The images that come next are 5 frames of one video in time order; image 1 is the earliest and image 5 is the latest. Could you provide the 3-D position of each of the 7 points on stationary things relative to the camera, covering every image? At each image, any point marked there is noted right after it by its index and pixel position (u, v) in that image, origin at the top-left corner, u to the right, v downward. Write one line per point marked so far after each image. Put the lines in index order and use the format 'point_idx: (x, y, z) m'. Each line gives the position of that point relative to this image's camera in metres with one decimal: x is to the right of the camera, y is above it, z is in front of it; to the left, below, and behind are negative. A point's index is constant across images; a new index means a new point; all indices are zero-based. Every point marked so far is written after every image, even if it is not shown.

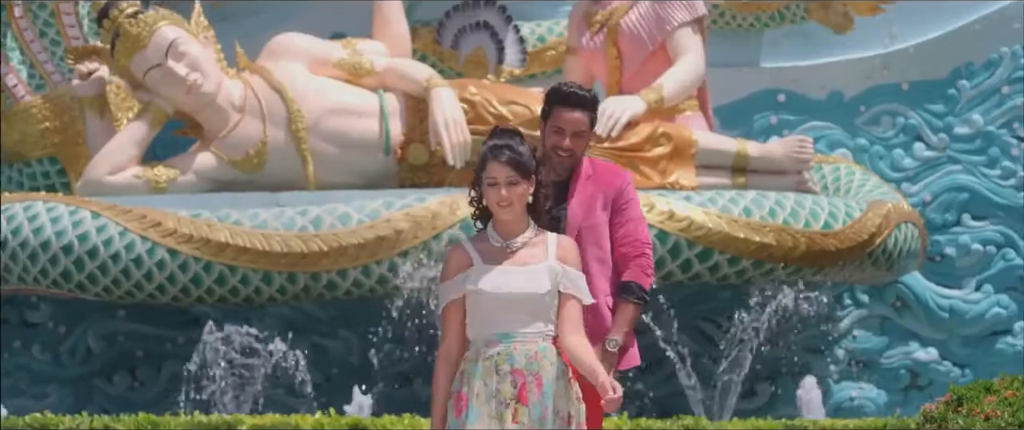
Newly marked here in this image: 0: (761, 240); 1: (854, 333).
0: (+0.8, -0.1, +7.3) m
1: (+1.2, -0.4, +7.7) m
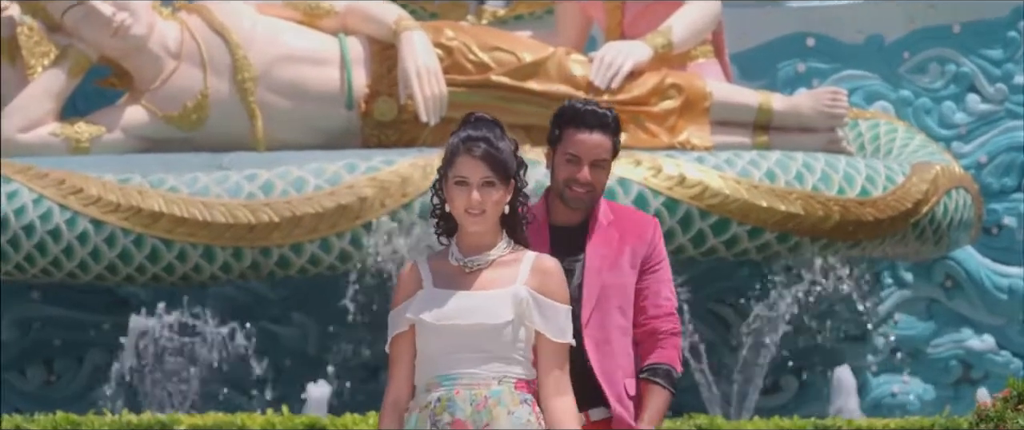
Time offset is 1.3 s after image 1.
0: (+0.7, 0.0, +6.2) m
1: (+1.1, -0.3, +6.6) m
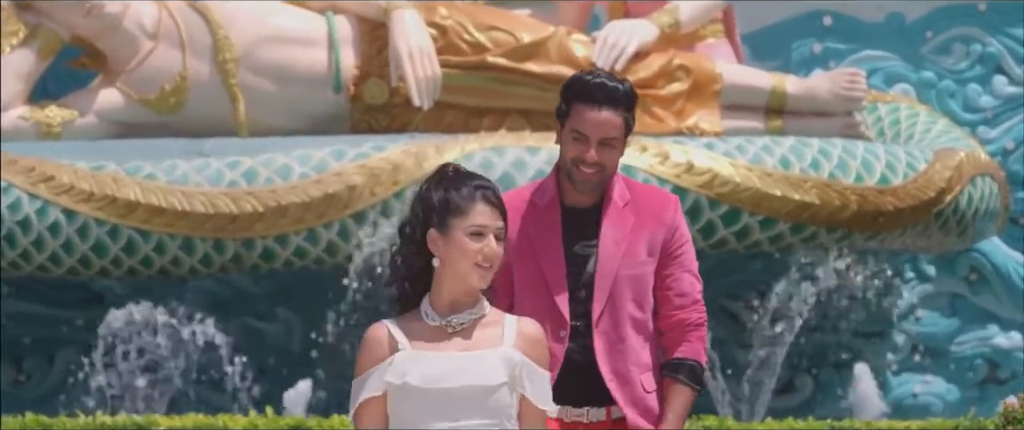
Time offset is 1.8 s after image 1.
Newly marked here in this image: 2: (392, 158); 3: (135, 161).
0: (+0.7, 0.0, +5.8) m
1: (+1.1, -0.3, +6.2) m
2: (-0.3, +0.1, +5.9) m
3: (-1.0, +0.1, +6.0) m
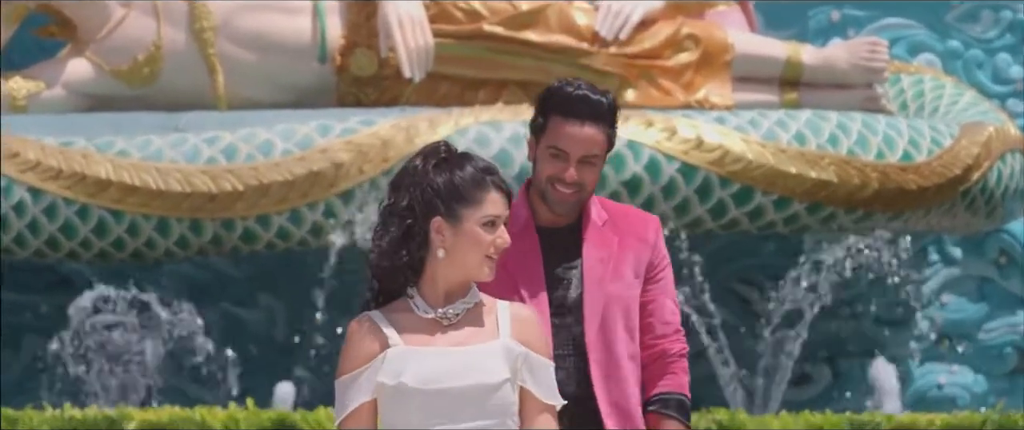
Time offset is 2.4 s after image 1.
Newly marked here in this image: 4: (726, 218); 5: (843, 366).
0: (+0.7, +0.1, +5.5) m
1: (+1.1, -0.2, +5.8) m
2: (-0.3, +0.2, +5.5) m
3: (-1.0, +0.2, +5.6) m
4: (+0.5, 0.0, +5.4) m
5: (+0.8, -0.4, +5.6) m
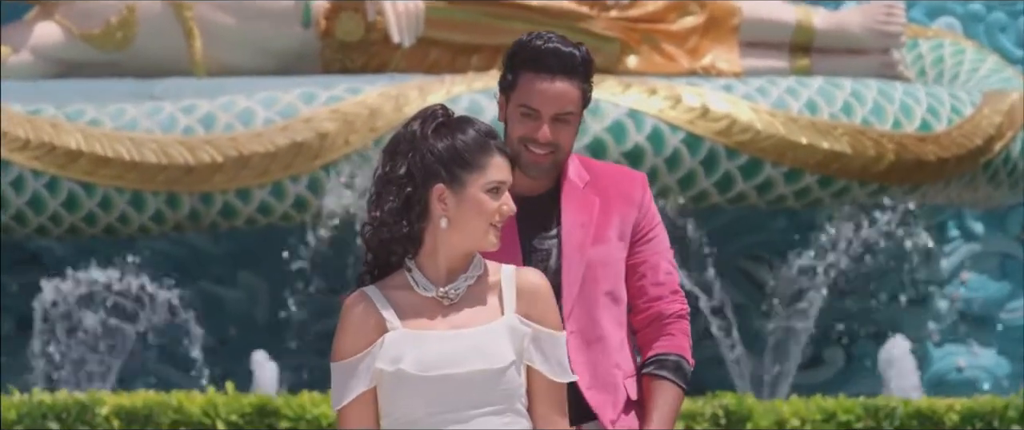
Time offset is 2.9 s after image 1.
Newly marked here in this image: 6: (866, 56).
0: (+0.7, +0.2, +5.1) m
1: (+1.1, -0.2, +5.5) m
2: (-0.3, +0.3, +5.2) m
3: (-1.0, +0.3, +5.3) m
4: (+0.5, +0.1, +5.1) m
5: (+0.8, -0.3, +5.3) m
6: (+0.8, +0.4, +5.5) m
